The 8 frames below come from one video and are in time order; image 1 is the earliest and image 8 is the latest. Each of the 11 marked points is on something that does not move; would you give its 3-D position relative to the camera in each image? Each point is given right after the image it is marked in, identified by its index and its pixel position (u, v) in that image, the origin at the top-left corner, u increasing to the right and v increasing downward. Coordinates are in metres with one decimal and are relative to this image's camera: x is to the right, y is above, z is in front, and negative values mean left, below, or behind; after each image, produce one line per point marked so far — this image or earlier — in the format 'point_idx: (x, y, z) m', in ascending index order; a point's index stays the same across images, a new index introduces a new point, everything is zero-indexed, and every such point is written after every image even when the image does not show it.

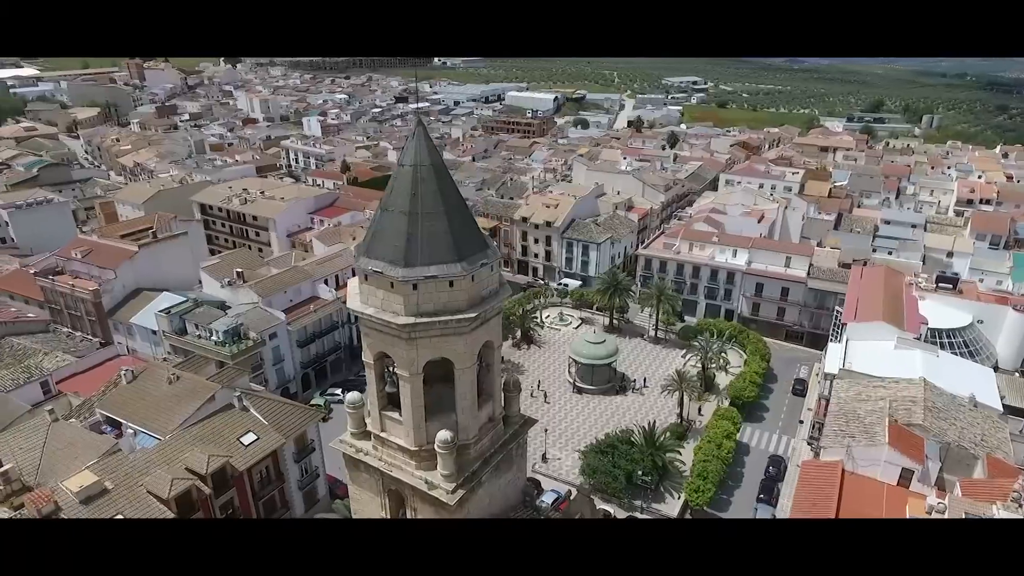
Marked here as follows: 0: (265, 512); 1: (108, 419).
0: (-7.1, -6.4, +17.6) m
1: (-12.0, -3.9, +18.3) m
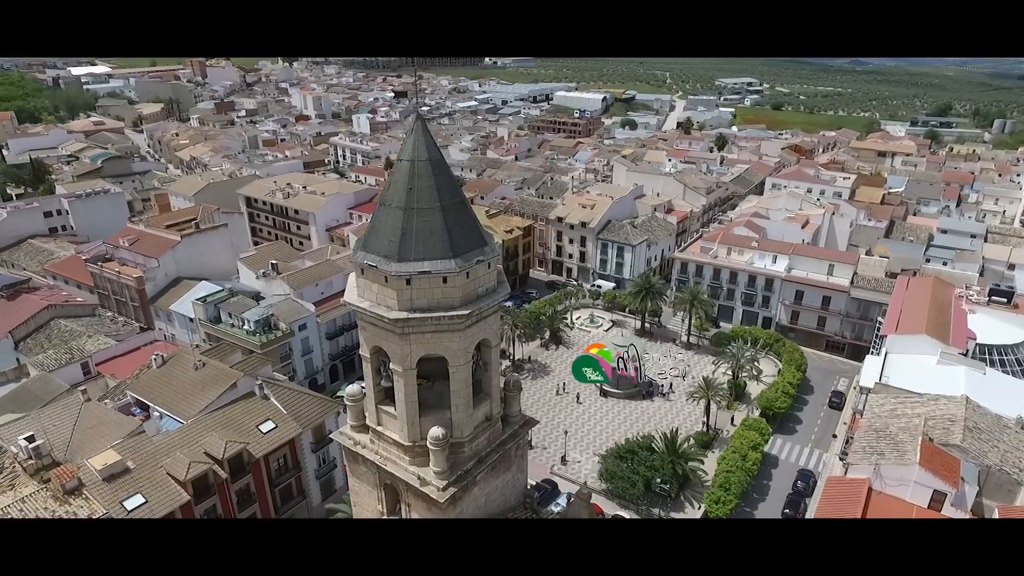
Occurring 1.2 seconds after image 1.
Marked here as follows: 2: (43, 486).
0: (-6.7, -6.2, +18.0) m
1: (-11.5, -3.5, +19.0) m
2: (-10.9, -4.6, +14.3) m
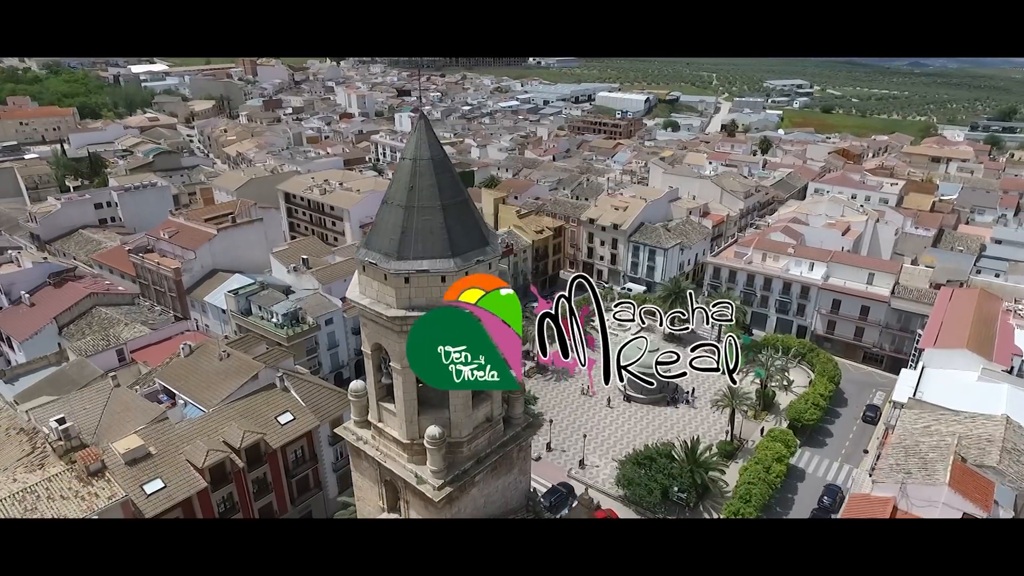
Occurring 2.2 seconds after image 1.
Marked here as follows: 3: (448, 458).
0: (-6.4, -6.0, +18.3) m
1: (-11.0, -3.2, +19.6) m
2: (-10.7, -4.3, +14.8) m
3: (-1.1, -2.9, +10.3) m
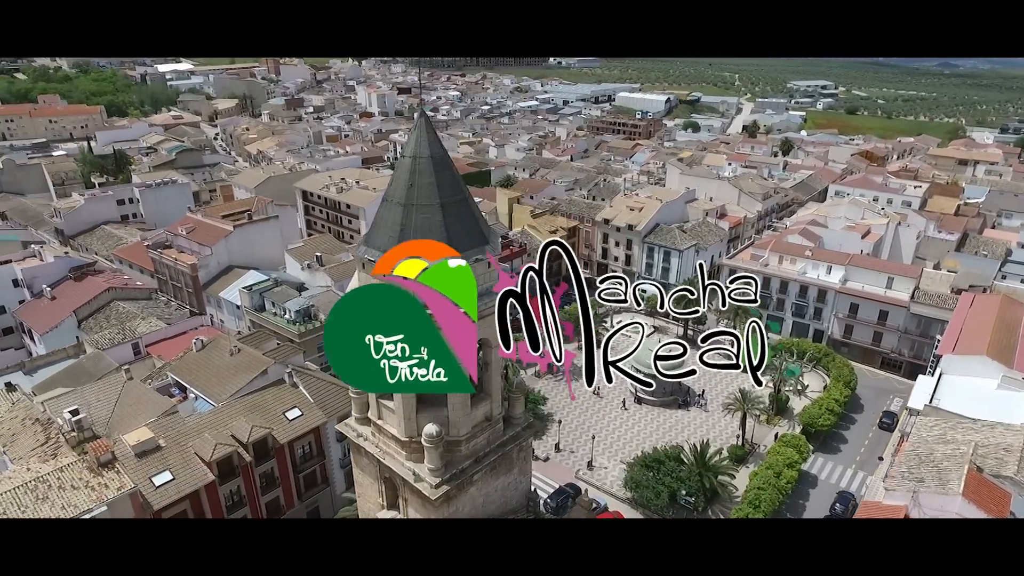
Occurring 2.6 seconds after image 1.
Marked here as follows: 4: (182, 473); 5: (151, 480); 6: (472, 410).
0: (-6.2, -5.9, +18.5) m
1: (-10.8, -3.1, +19.9) m
2: (-10.6, -4.1, +15.1) m
3: (-1.1, -2.8, +10.3) m
4: (-8.4, -4.7, +15.7) m
5: (-9.0, -4.8, +15.3) m
6: (-0.7, -2.1, +10.4) m
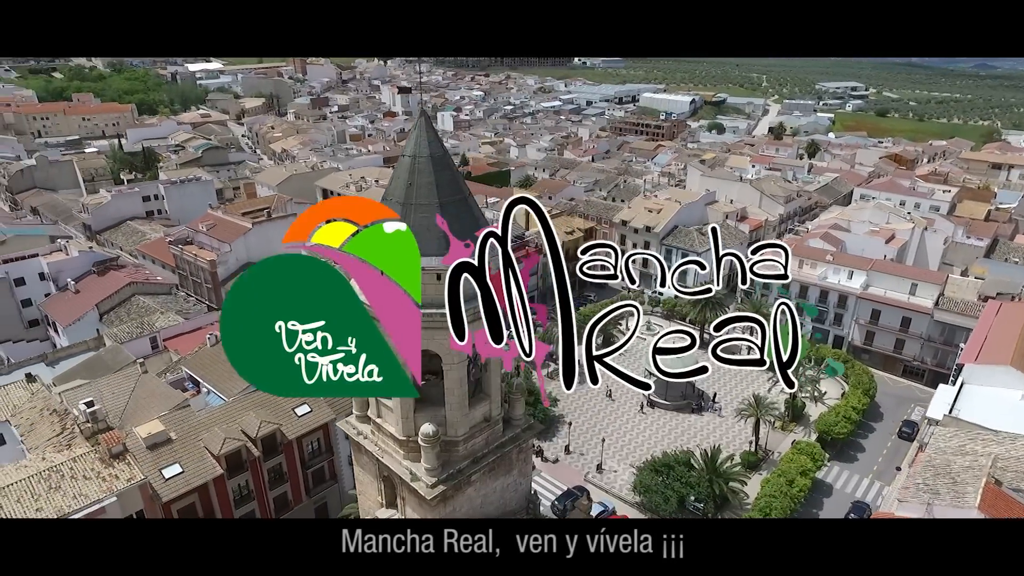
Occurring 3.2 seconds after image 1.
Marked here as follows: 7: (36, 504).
0: (-6.0, -5.8, +18.6) m
1: (-10.5, -2.9, +20.2) m
2: (-10.5, -4.0, +15.4) m
3: (-1.2, -2.8, +10.3) m
4: (-8.3, -4.6, +15.9) m
5: (-8.9, -4.6, +15.5) m
6: (-0.7, -2.1, +10.4) m
7: (-10.4, -4.8, +13.6) m
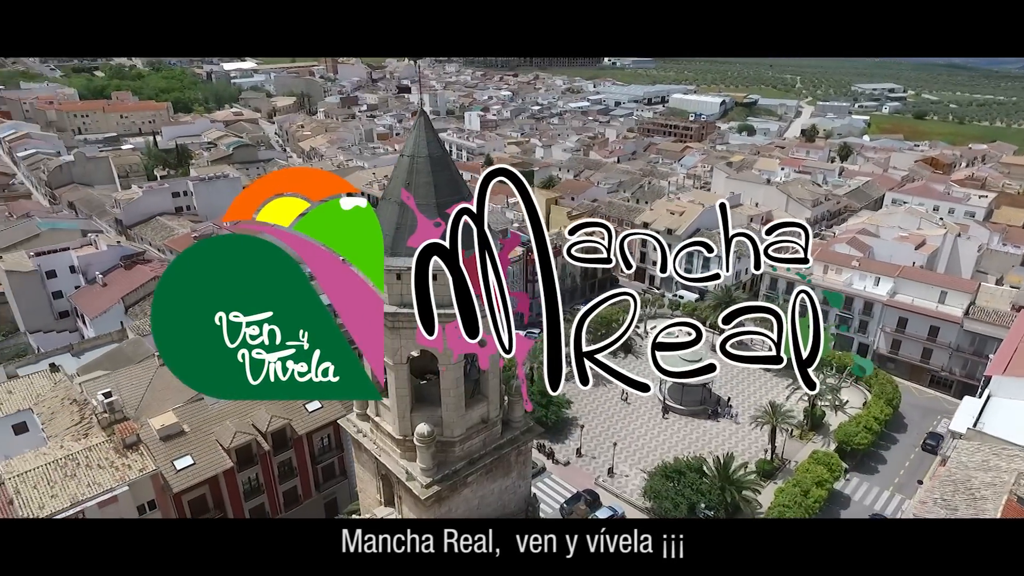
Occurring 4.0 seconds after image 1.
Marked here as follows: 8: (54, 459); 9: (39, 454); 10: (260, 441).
0: (-5.8, -5.8, +18.8) m
1: (-10.2, -2.8, +20.6) m
2: (-10.4, -3.8, +15.8) m
3: (-1.2, -2.8, +10.3) m
4: (-8.1, -4.5, +16.2) m
5: (-8.7, -4.5, +15.8) m
6: (-0.8, -2.1, +10.3) m
7: (-10.4, -4.6, +13.9) m
8: (-11.0, -4.1, +14.8) m
9: (-11.6, -4.1, +15.1) m
10: (-7.0, -4.2, +17.0) m
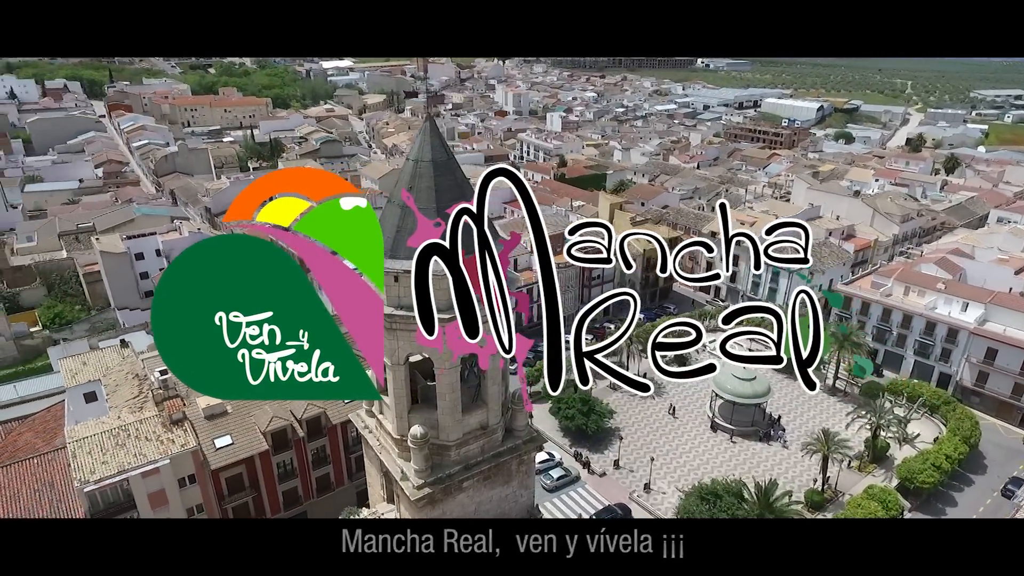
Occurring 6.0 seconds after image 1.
0: (-4.9, -5.6, +19.4) m
1: (-8.9, -2.4, +21.7) m
2: (-9.7, -3.4, +17.0) m
3: (-1.3, -2.9, +10.4) m
4: (-7.5, -4.2, +17.1) m
5: (-8.2, -4.2, +16.8) m
6: (-0.8, -2.2, +10.3) m
7: (-10.0, -4.2, +15.1) m
8: (-10.5, -3.6, +16.0) m
9: (-11.1, -3.6, +16.4) m
10: (-6.2, -4.0, +17.7) m
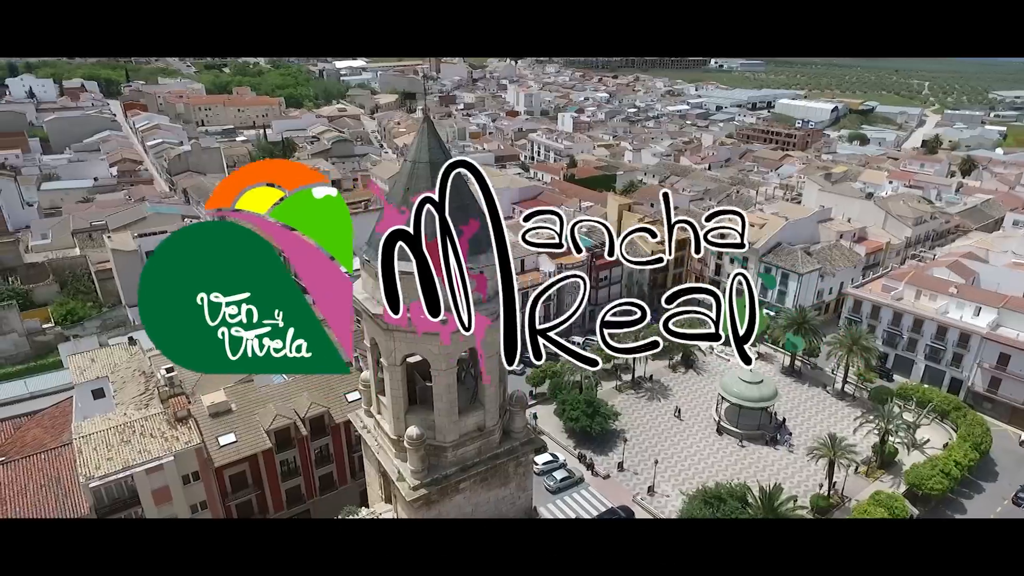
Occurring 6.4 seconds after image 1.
0: (-4.9, -5.6, +19.5) m
1: (-8.7, -2.4, +21.8) m
2: (-9.7, -3.4, +17.1) m
3: (-1.4, -2.9, +10.4) m
4: (-7.5, -4.2, +17.2) m
5: (-8.1, -4.2, +16.9) m
6: (-0.9, -2.2, +10.3) m
7: (-10.0, -4.1, +15.3) m
8: (-10.4, -3.6, +16.2) m
9: (-11.0, -3.5, +16.6) m
10: (-6.2, -4.0, +17.8) m
